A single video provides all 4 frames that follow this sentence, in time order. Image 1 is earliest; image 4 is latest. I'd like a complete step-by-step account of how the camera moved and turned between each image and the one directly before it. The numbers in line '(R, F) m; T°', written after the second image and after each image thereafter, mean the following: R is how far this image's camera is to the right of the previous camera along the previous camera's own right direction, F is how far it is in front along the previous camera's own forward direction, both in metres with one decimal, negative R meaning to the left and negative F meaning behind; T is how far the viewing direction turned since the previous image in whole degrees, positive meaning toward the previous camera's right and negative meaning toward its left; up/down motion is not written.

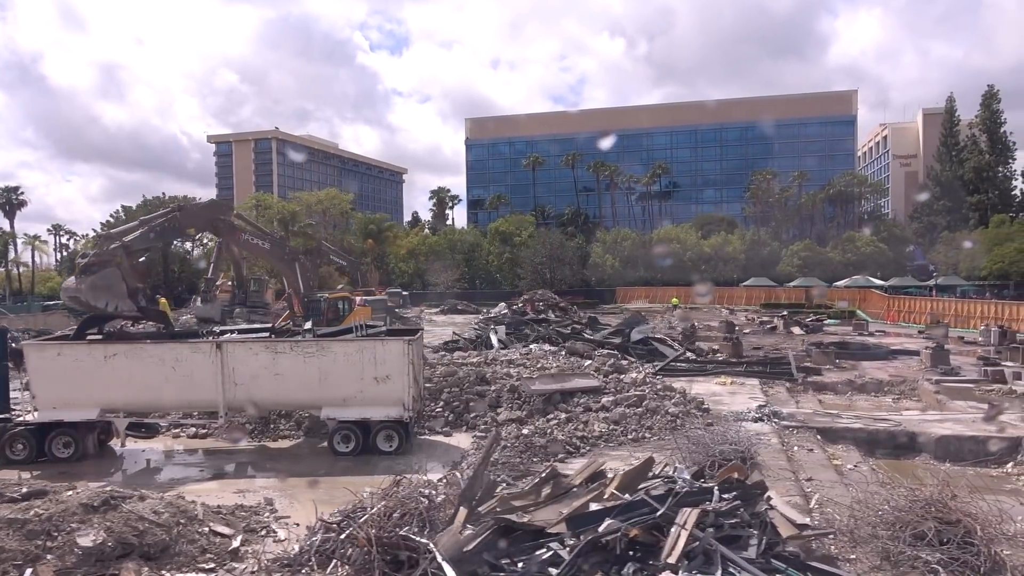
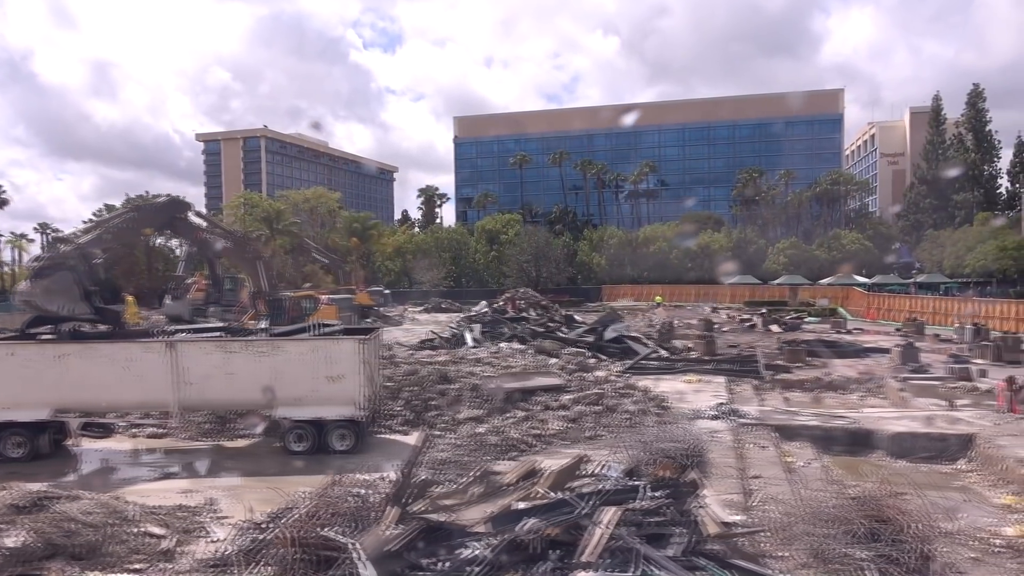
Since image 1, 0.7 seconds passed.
(+0.7, 0.0) m; 0°
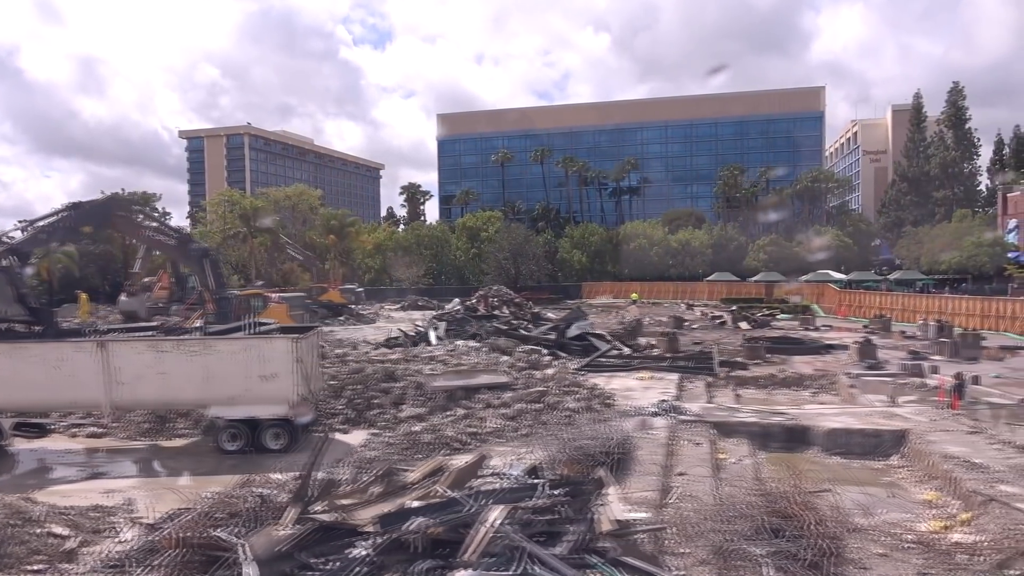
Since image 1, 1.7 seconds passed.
(+1.0, 0.0) m; +1°
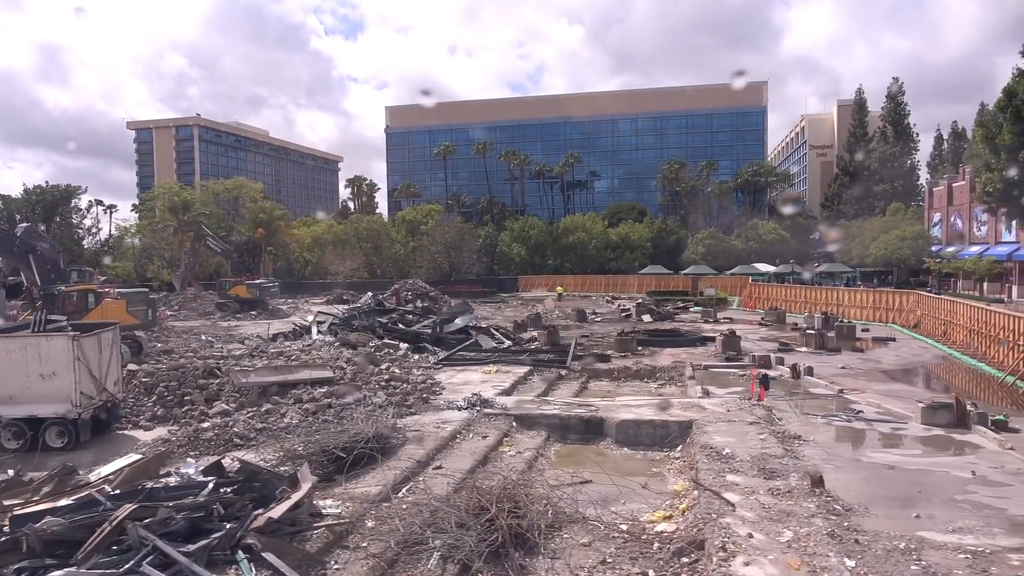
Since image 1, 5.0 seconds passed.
(+3.4, -0.1) m; +2°
